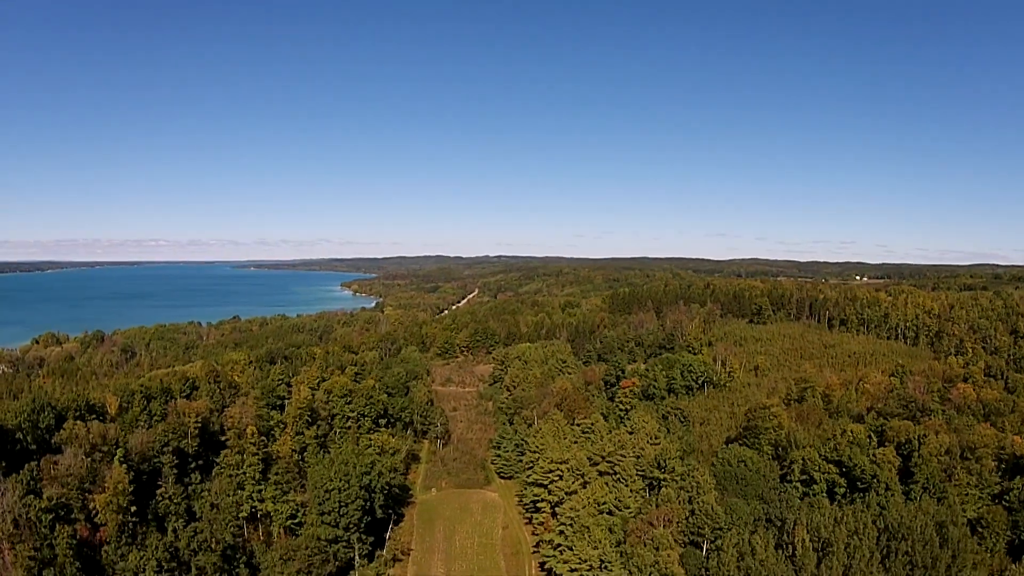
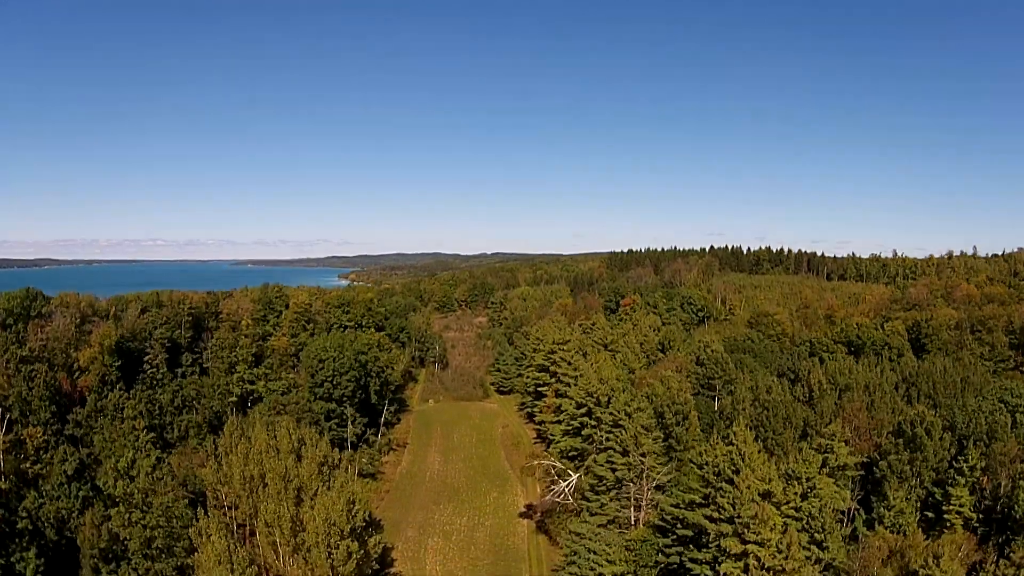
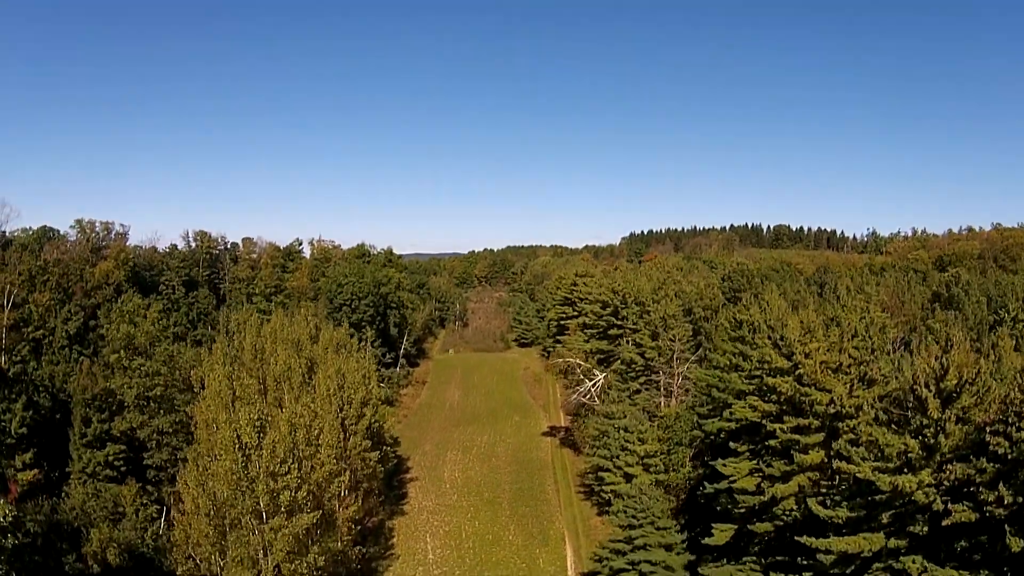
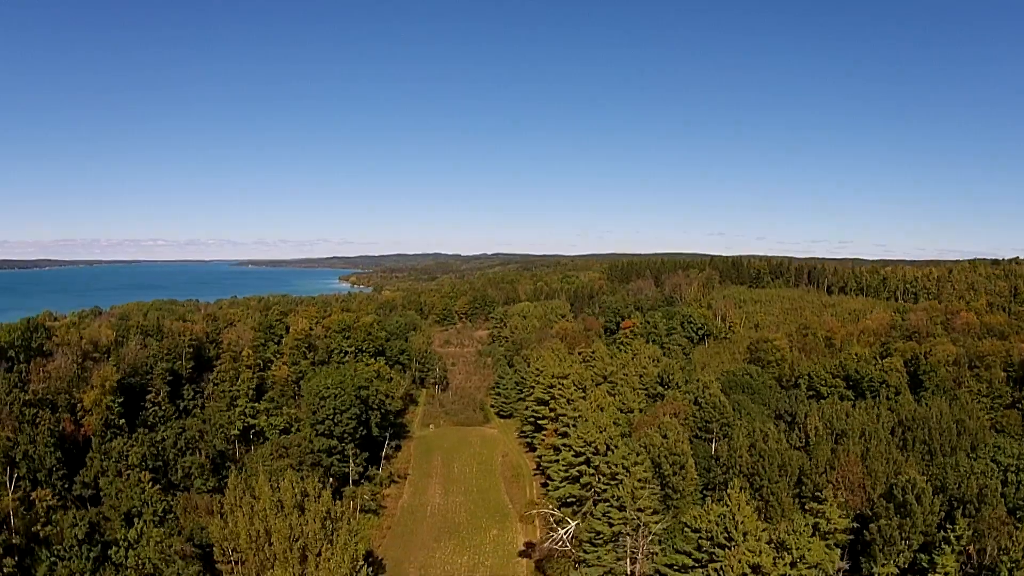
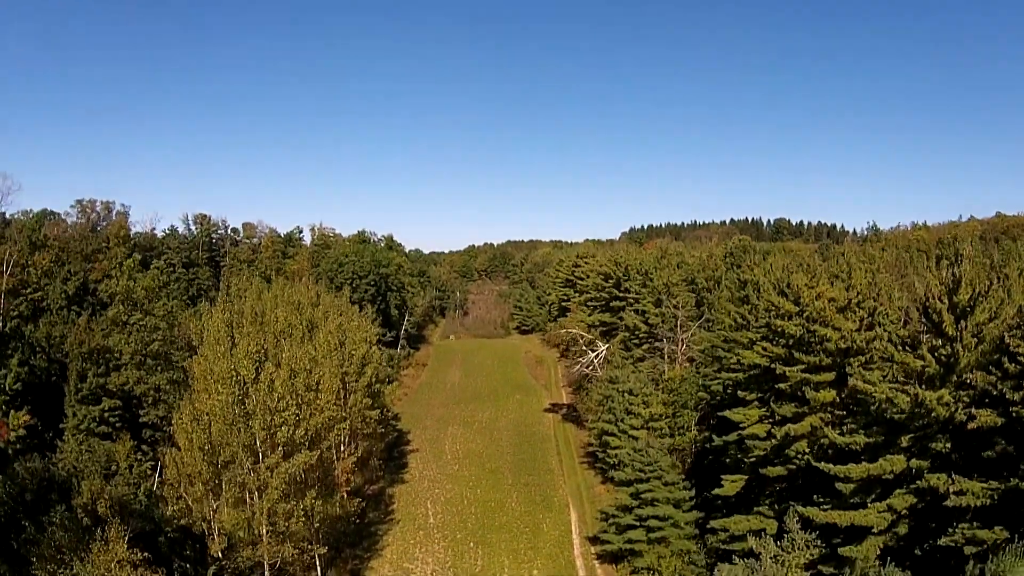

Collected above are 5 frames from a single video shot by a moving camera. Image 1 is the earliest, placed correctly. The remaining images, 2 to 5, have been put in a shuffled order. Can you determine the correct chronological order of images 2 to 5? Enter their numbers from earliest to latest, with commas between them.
4, 2, 3, 5
